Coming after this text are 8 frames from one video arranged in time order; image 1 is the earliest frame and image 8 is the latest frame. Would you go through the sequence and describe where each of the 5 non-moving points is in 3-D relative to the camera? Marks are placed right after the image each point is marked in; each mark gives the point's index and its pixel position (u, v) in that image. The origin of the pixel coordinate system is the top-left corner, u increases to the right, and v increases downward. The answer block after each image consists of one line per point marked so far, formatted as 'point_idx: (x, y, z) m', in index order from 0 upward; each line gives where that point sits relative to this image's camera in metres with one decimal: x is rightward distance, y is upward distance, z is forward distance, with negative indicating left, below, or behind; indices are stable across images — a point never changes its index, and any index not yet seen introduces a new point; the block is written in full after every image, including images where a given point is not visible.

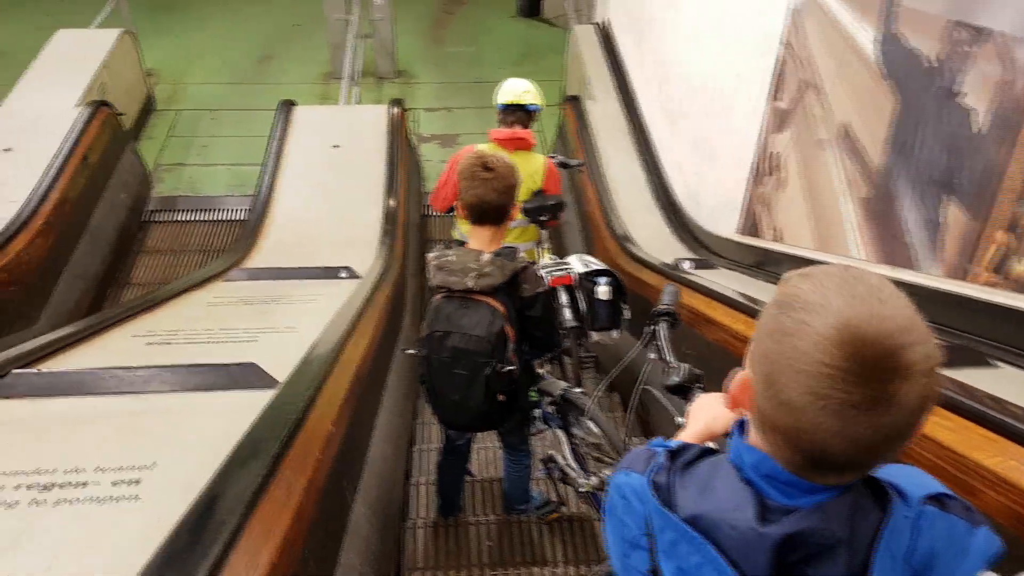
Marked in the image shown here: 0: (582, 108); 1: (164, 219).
0: (+0.4, +1.1, +5.0) m
1: (-2.2, +0.4, +5.3) m
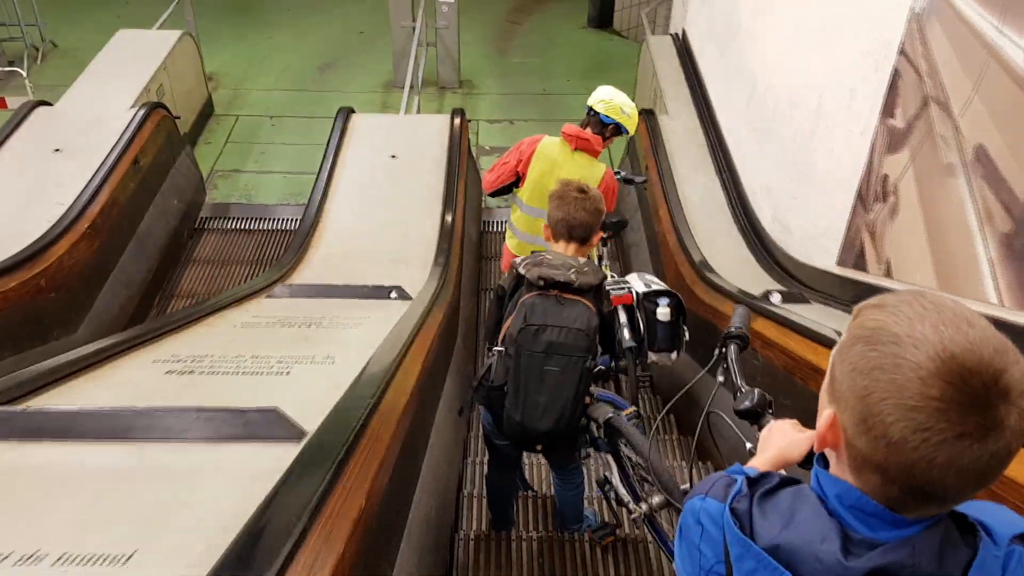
0: (+0.8, +0.9, +4.7) m
1: (-1.8, +0.4, +5.1) m
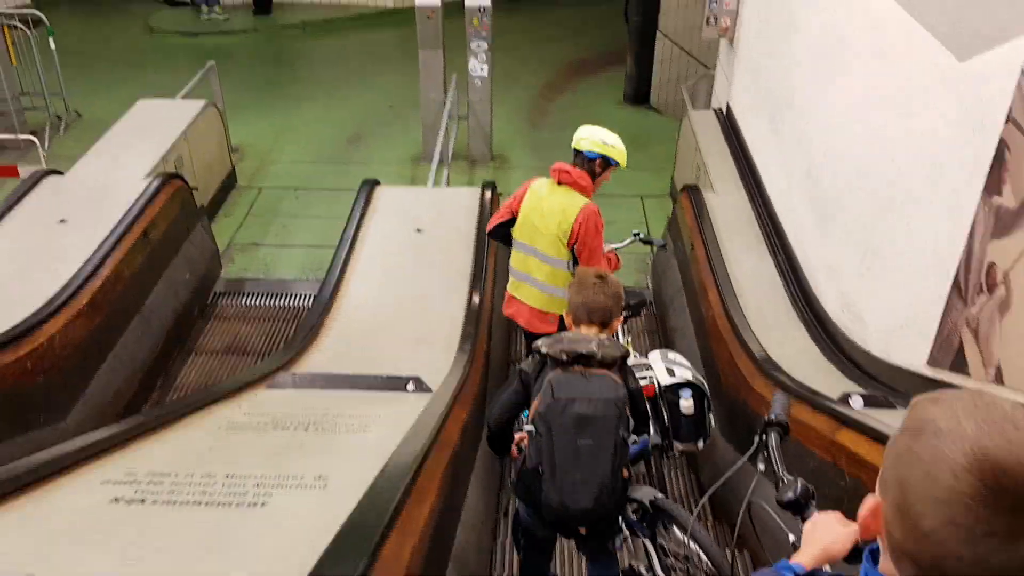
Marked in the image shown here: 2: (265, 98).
0: (+1.0, +0.4, +4.3) m
1: (-1.6, -0.1, +4.8) m
2: (-2.1, +1.6, +7.1) m
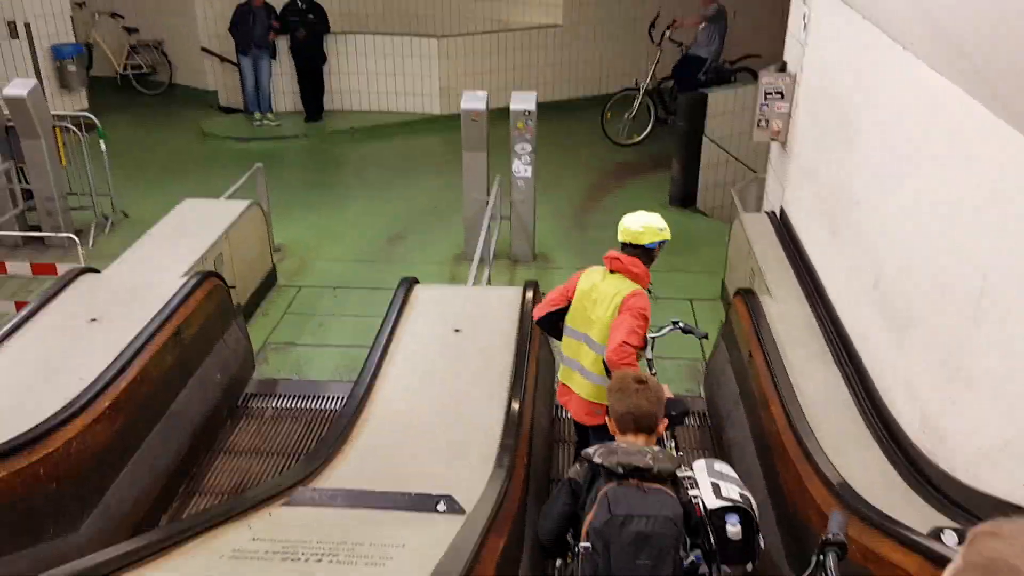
0: (+1.2, -0.1, +4.1) m
1: (-1.4, -0.6, +4.6) m
2: (-1.7, +0.8, +7.1) m
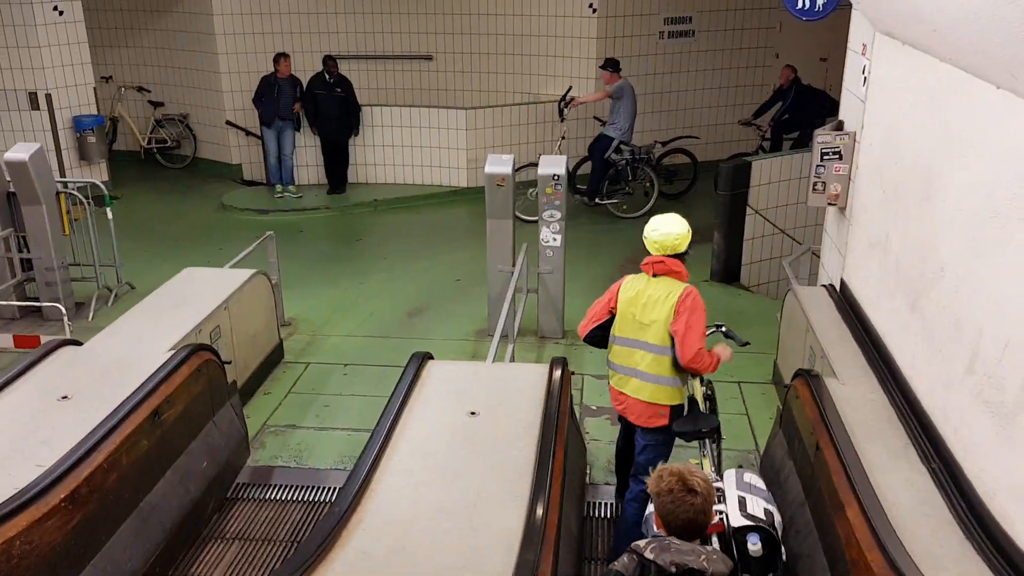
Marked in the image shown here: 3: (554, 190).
0: (+1.3, -0.4, +3.5) m
1: (-1.2, -1.0, +4.1) m
2: (-1.5, +0.1, +6.7) m
3: (+0.3, +0.6, +5.3) m
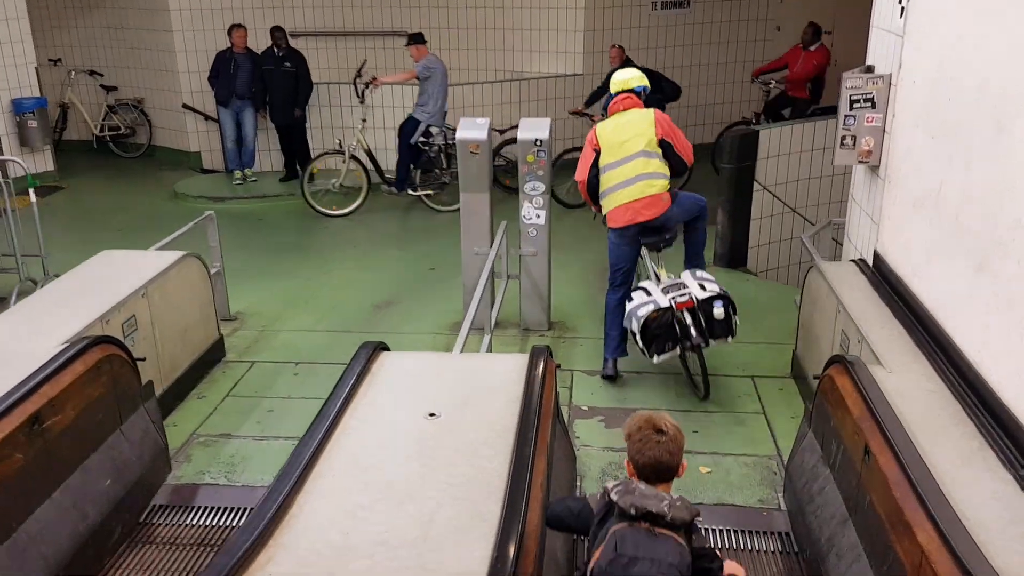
0: (+1.2, -0.3, +2.8) m
1: (-1.3, -0.9, +3.4) m
2: (-1.6, +0.2, +6.0) m
3: (+0.1, +0.7, +4.6) m
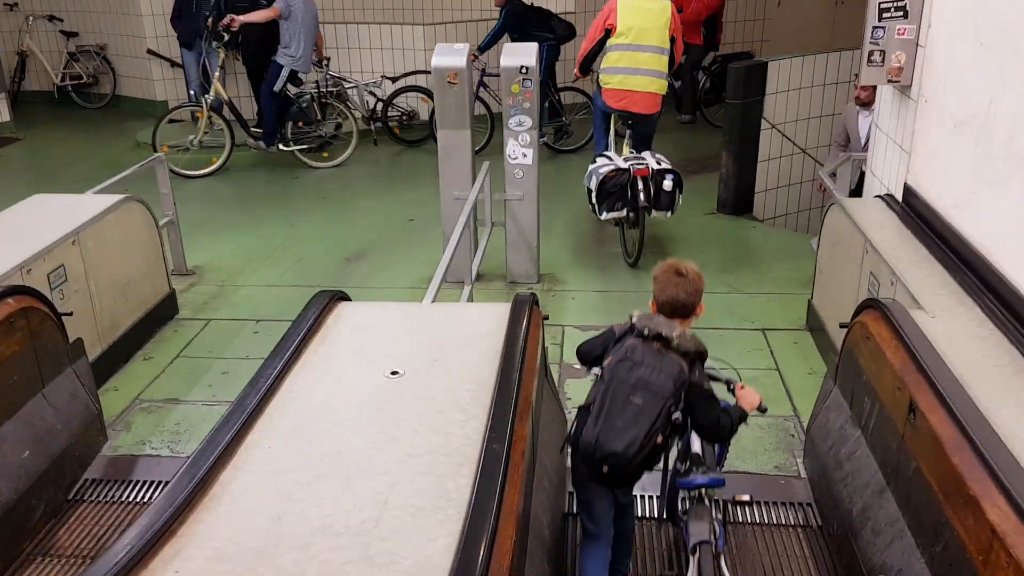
0: (+1.1, -0.1, +2.4) m
1: (-1.4, -0.7, +3.0) m
2: (-1.7, +0.5, +5.6) m
3: (0.0, +1.0, +4.1) m
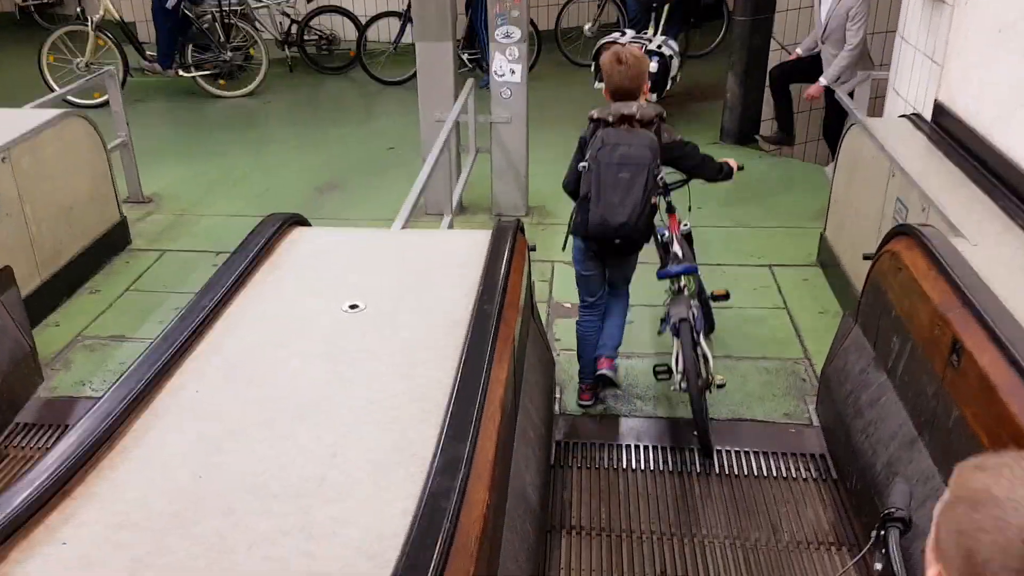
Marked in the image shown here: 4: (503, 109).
0: (+1.1, +0.1, +2.1) m
1: (-1.5, -0.5, +2.6) m
2: (-1.8, +0.9, +5.2) m
3: (0.0, +1.3, +3.7) m
4: (0.0, +0.8, +3.9) m
